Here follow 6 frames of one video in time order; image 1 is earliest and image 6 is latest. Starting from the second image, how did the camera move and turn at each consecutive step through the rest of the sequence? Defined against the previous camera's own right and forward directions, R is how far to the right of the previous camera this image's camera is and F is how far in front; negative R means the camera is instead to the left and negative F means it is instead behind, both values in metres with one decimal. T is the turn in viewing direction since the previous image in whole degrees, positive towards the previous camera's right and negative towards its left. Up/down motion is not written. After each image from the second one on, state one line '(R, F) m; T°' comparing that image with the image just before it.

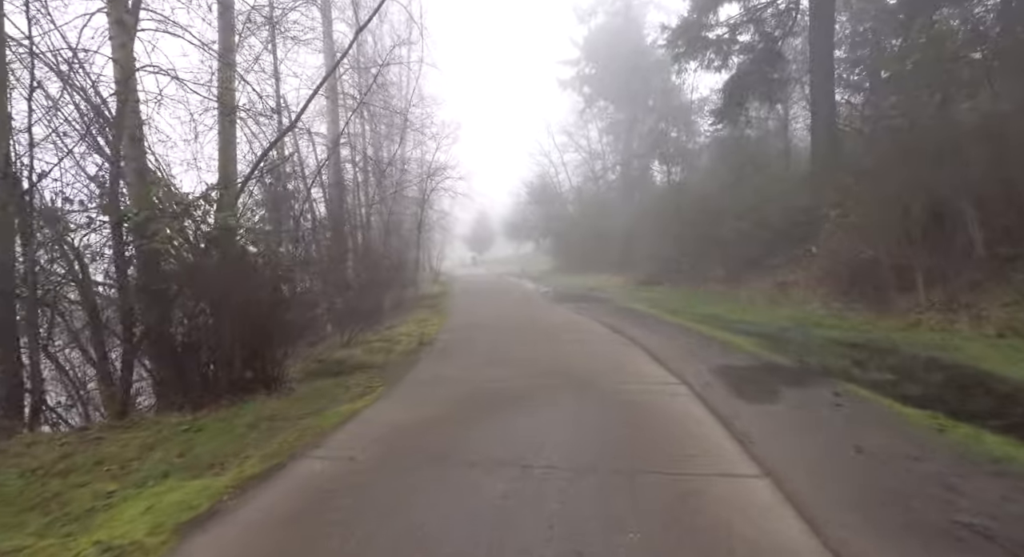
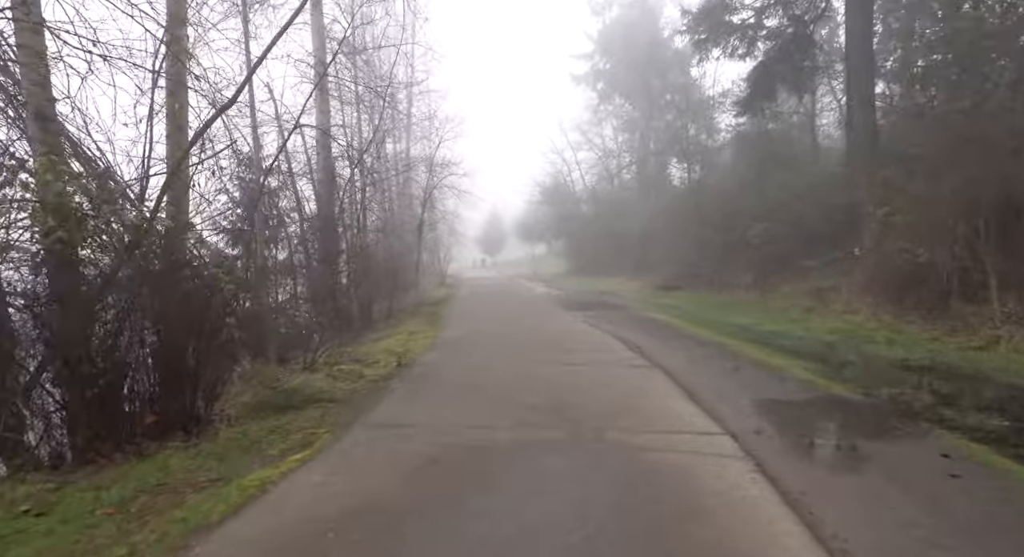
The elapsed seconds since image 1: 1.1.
(+0.2, +1.6) m; -1°
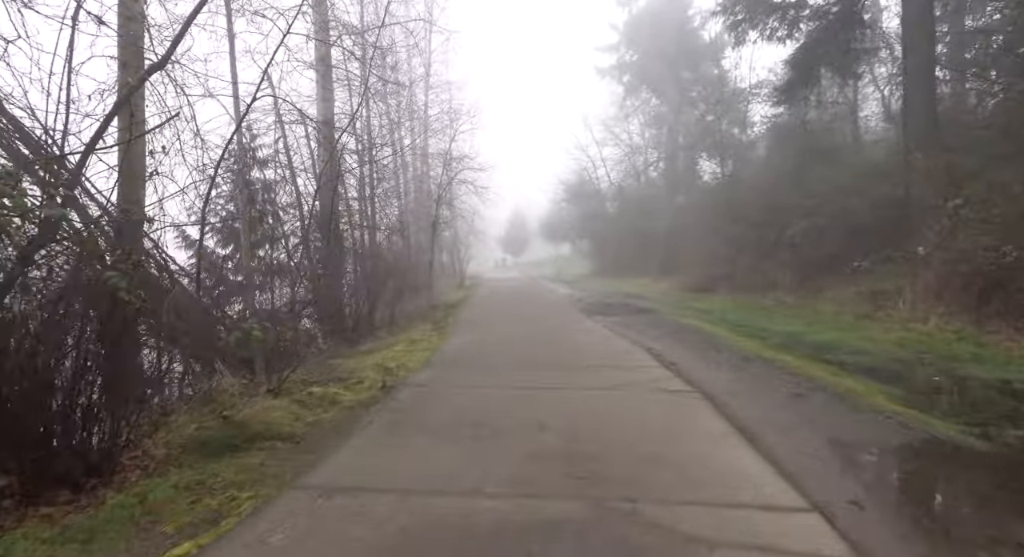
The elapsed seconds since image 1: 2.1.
(+0.2, +1.5) m; -2°
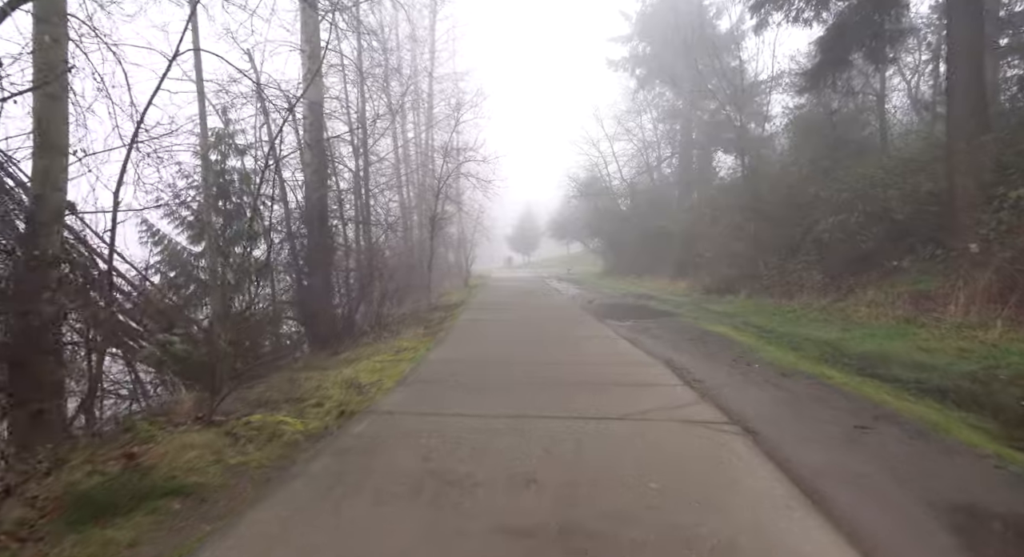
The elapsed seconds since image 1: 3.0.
(+0.2, +1.3) m; -1°
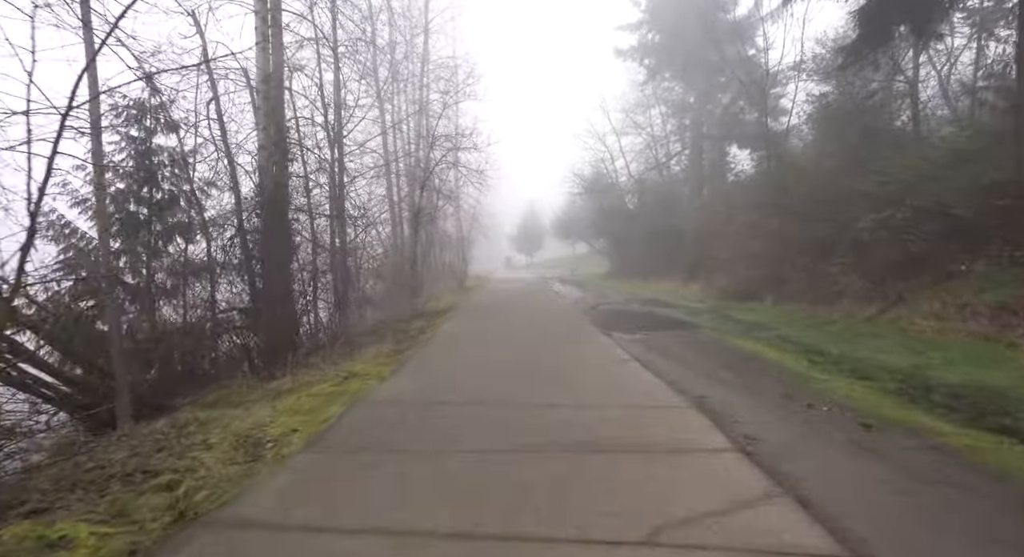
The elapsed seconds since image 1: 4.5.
(+0.3, +2.2) m; 0°
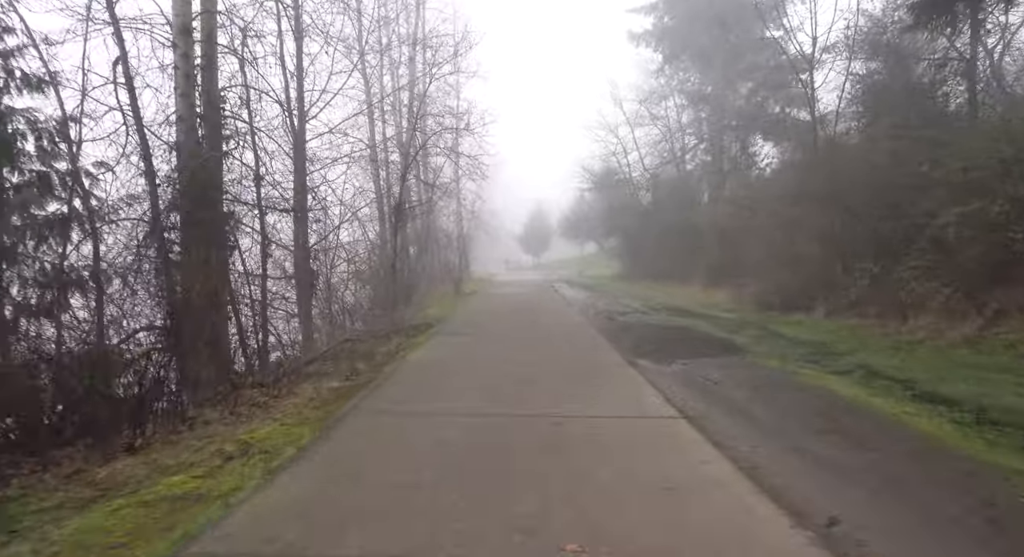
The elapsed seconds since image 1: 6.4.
(+0.2, +2.9) m; -1°
